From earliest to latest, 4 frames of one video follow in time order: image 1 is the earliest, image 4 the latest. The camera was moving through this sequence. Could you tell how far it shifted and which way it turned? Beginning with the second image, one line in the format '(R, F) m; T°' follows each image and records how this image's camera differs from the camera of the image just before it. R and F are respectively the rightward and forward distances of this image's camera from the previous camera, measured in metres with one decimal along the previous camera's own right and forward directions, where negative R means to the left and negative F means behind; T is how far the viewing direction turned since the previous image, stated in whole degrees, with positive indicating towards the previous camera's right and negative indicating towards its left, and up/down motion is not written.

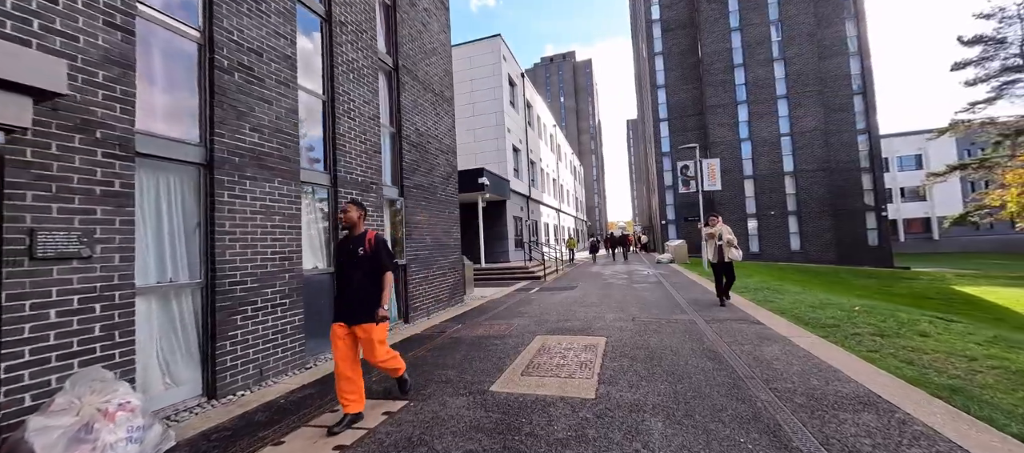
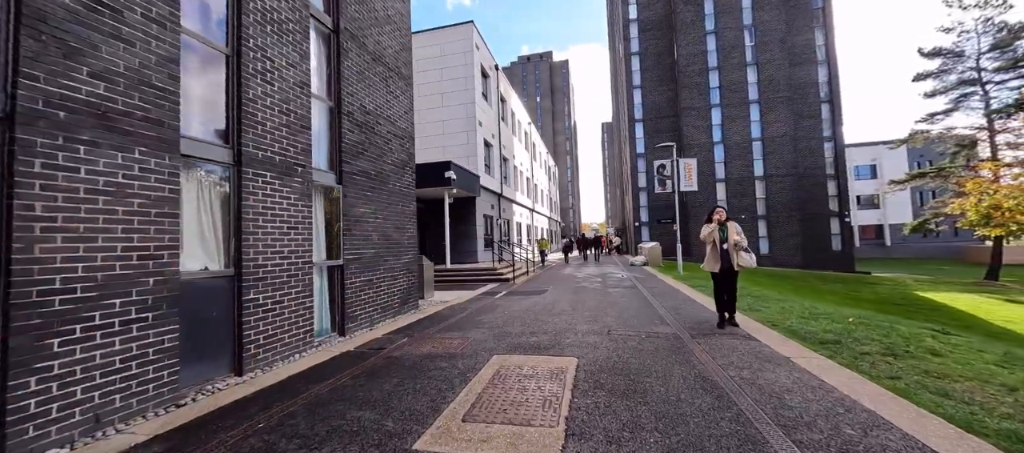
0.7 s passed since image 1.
(+0.3, +1.1) m; +4°
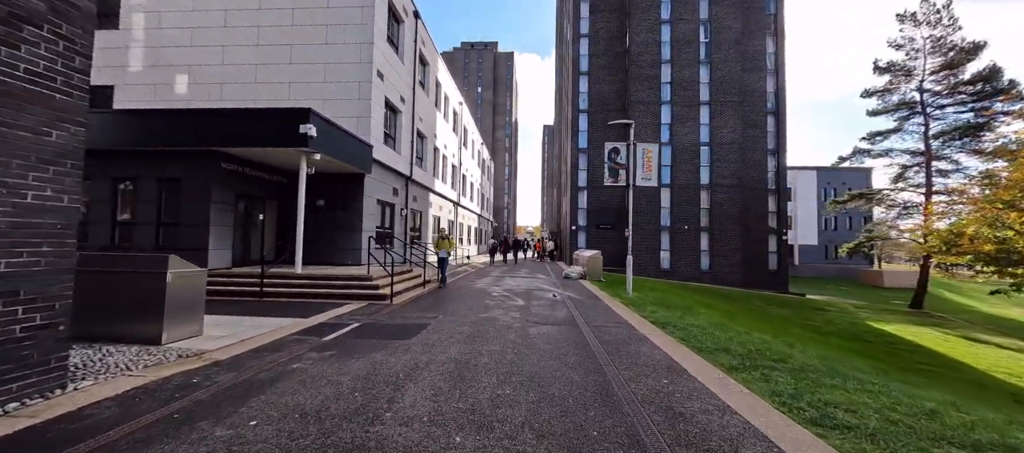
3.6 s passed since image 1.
(+1.3, +4.6) m; +10°
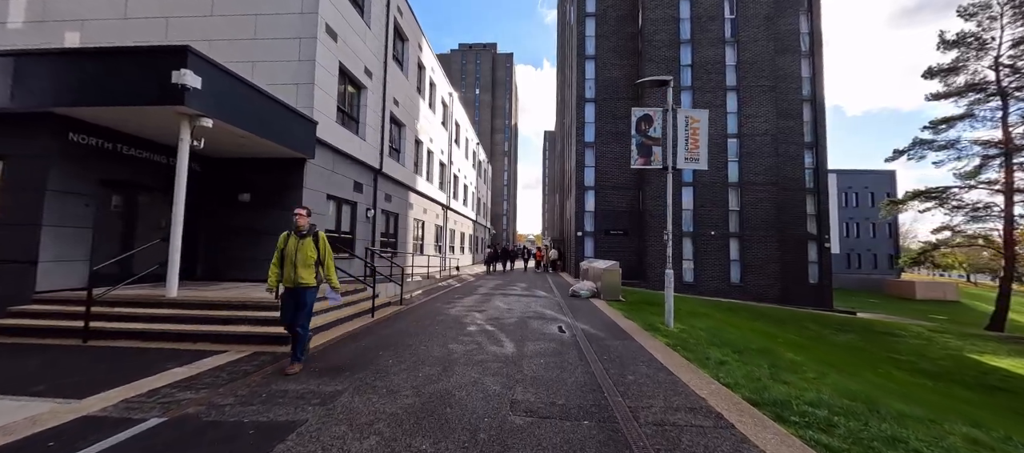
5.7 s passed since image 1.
(+0.3, +3.5) m; 0°
